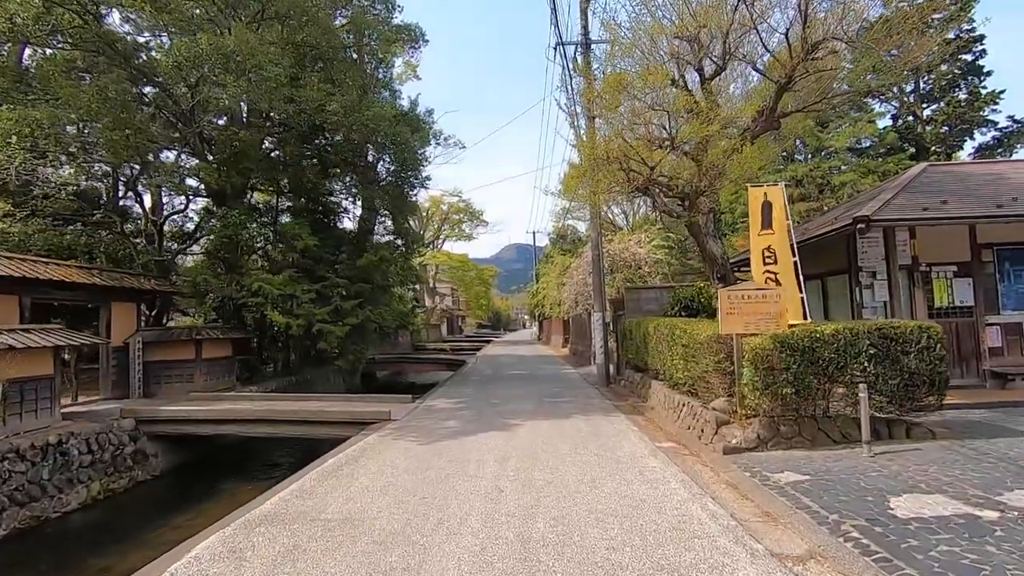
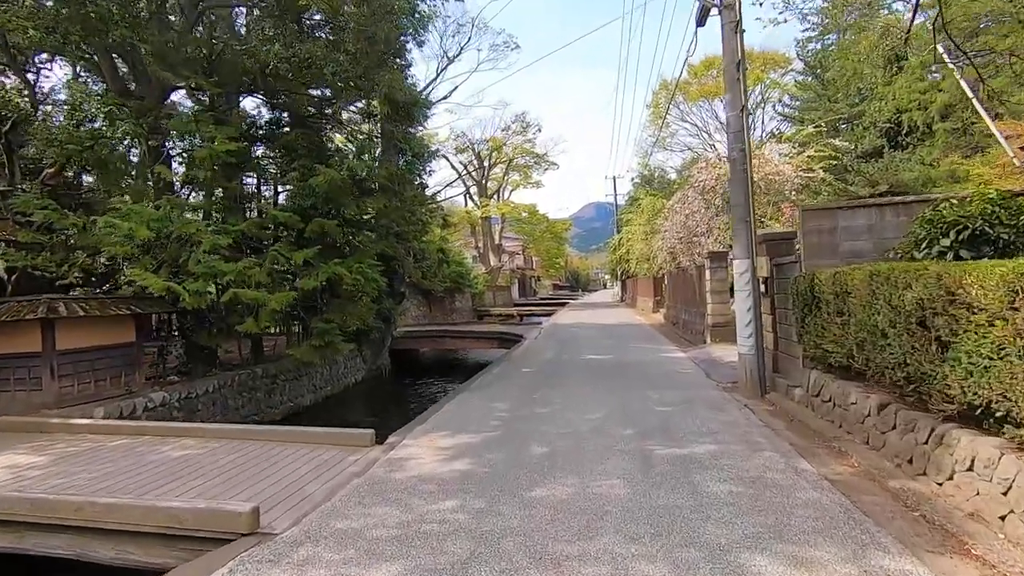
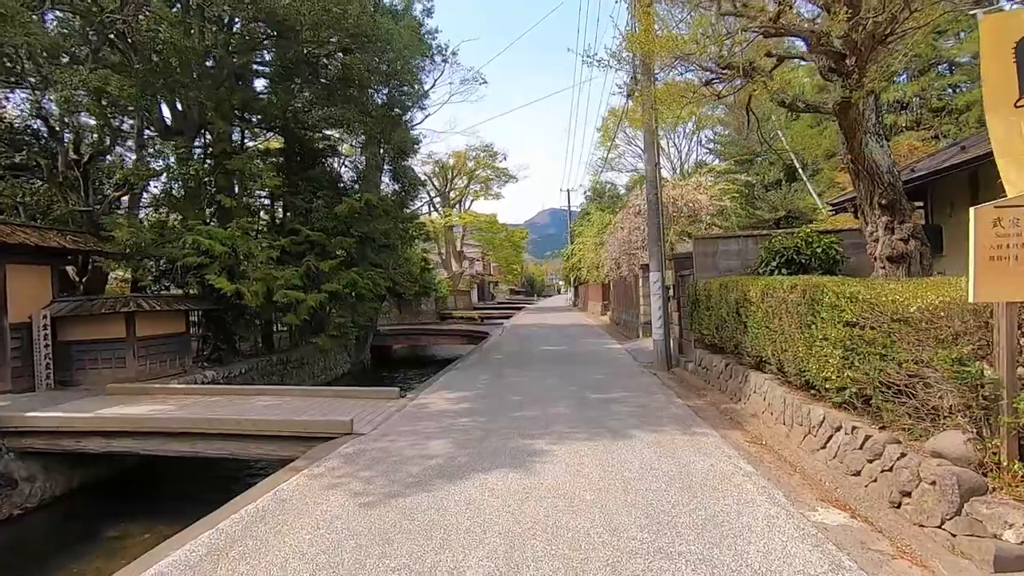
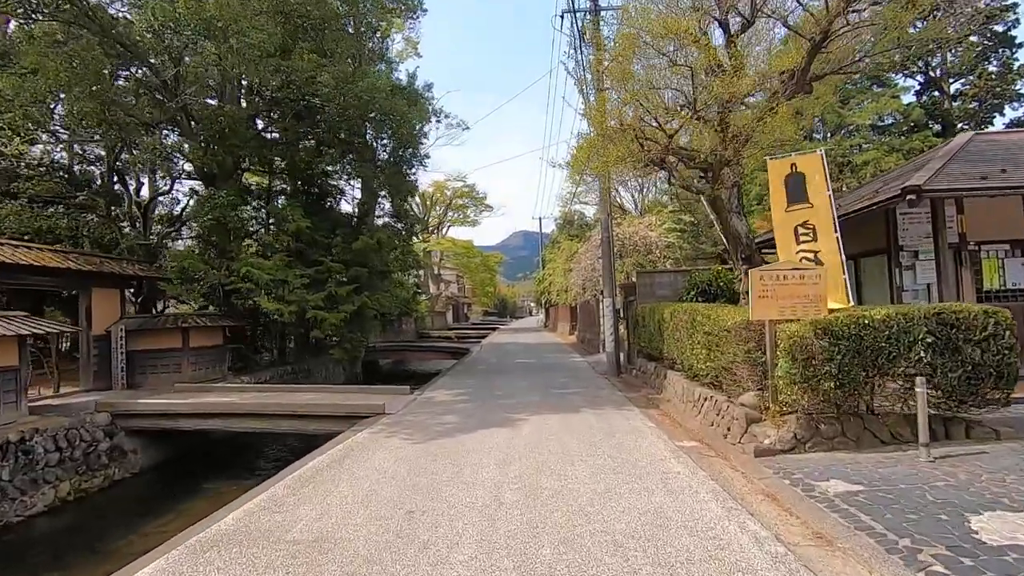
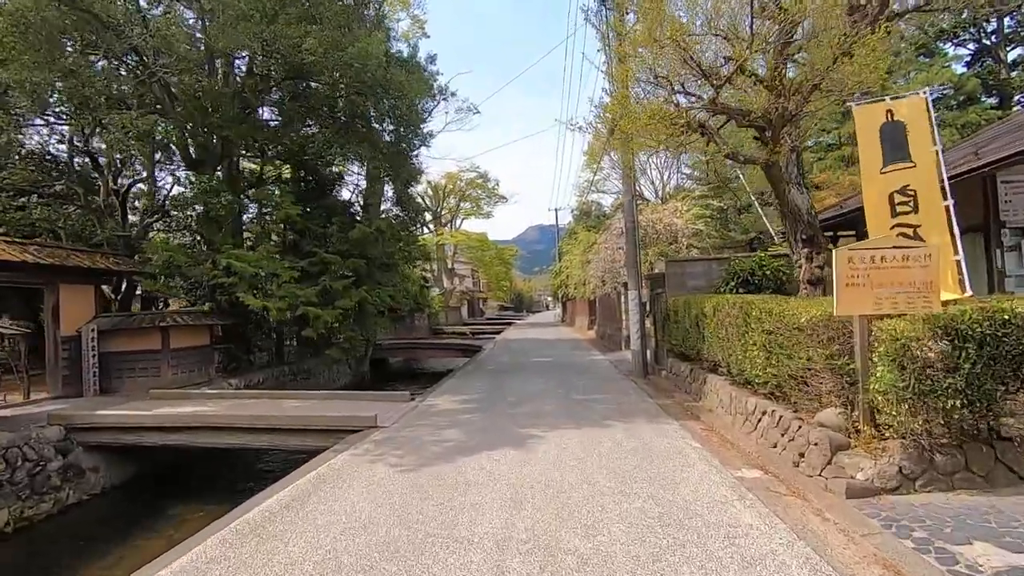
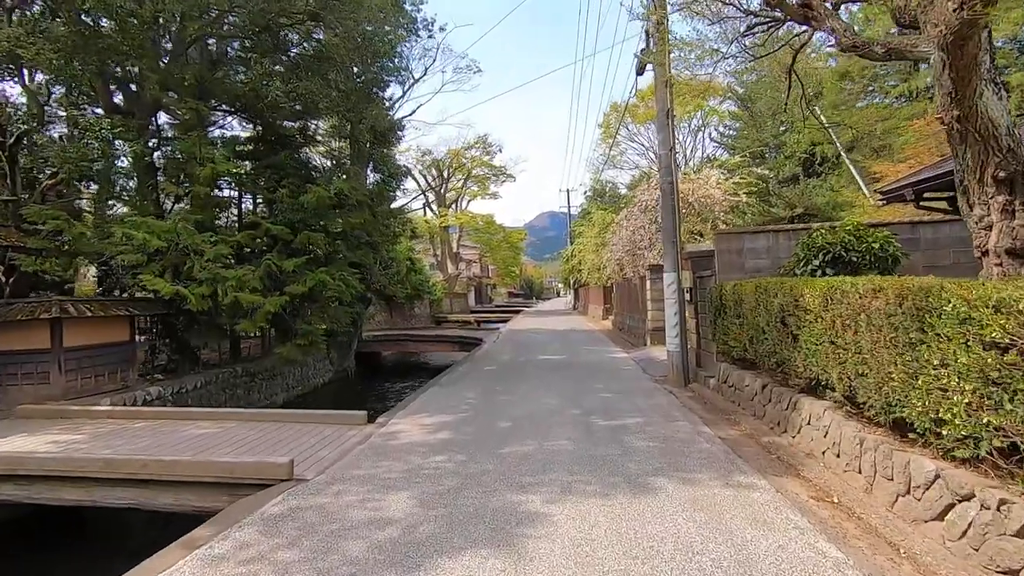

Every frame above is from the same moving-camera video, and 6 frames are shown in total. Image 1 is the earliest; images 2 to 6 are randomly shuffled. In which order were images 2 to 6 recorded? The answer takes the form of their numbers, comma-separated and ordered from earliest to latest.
4, 5, 3, 6, 2
